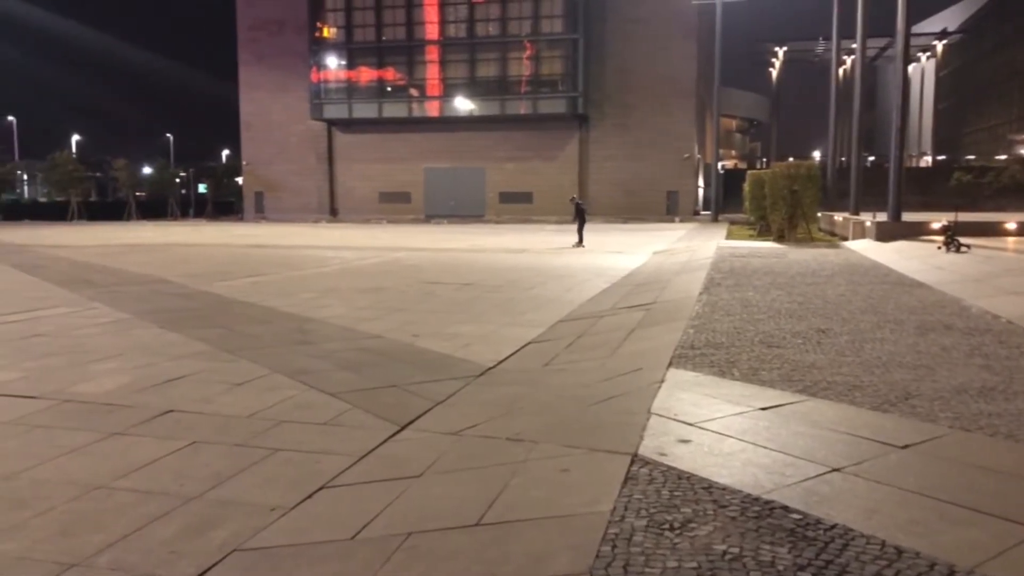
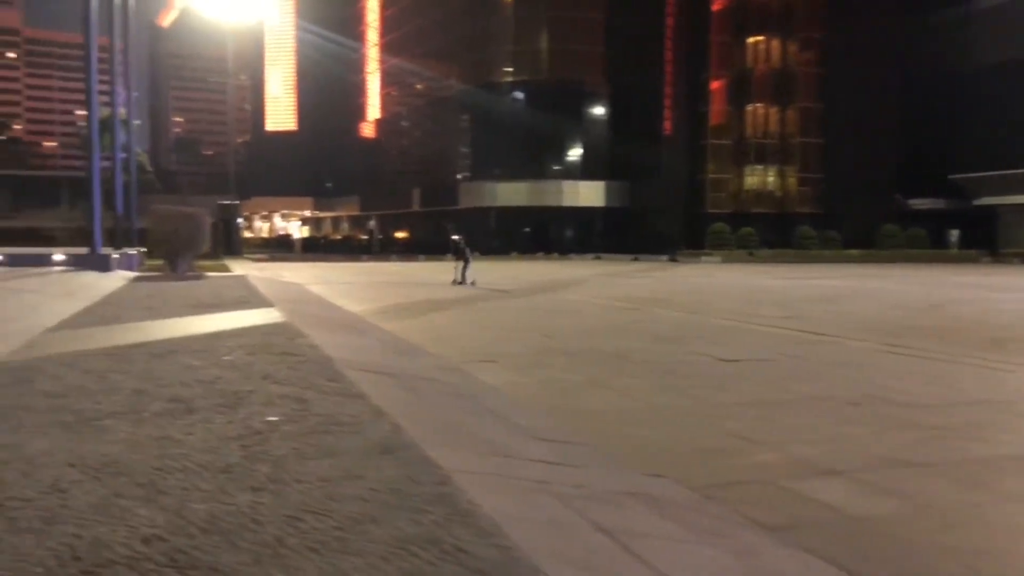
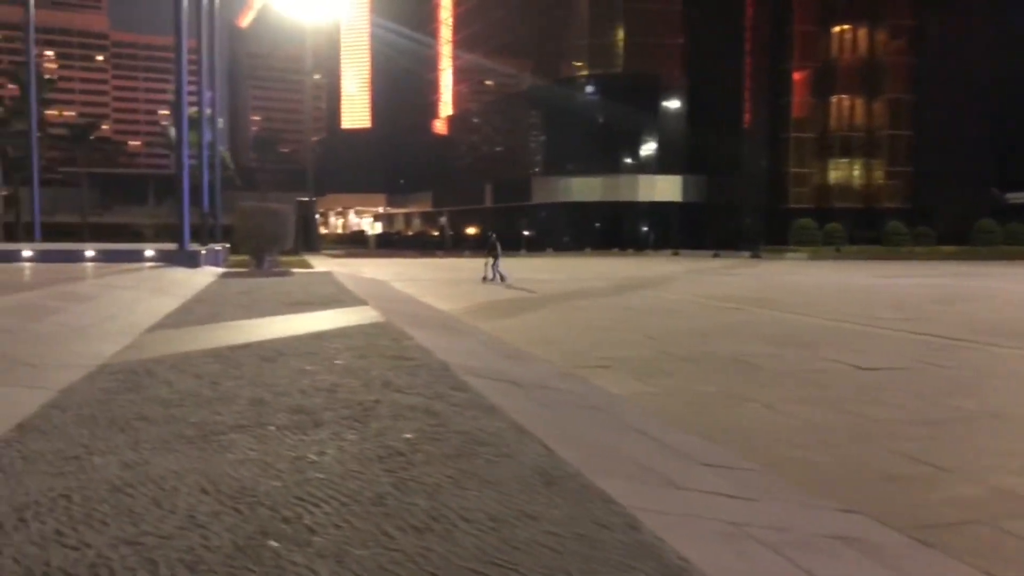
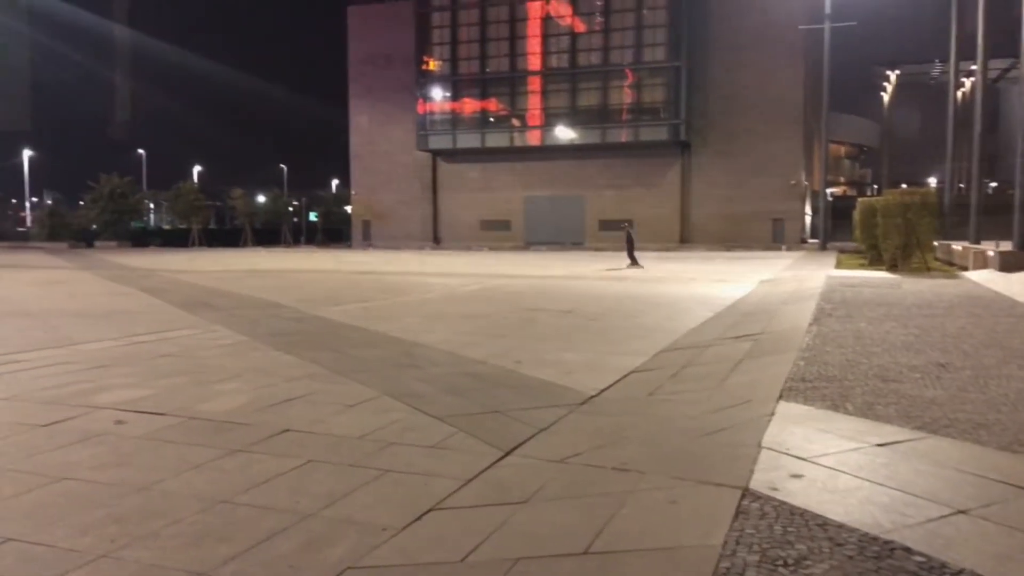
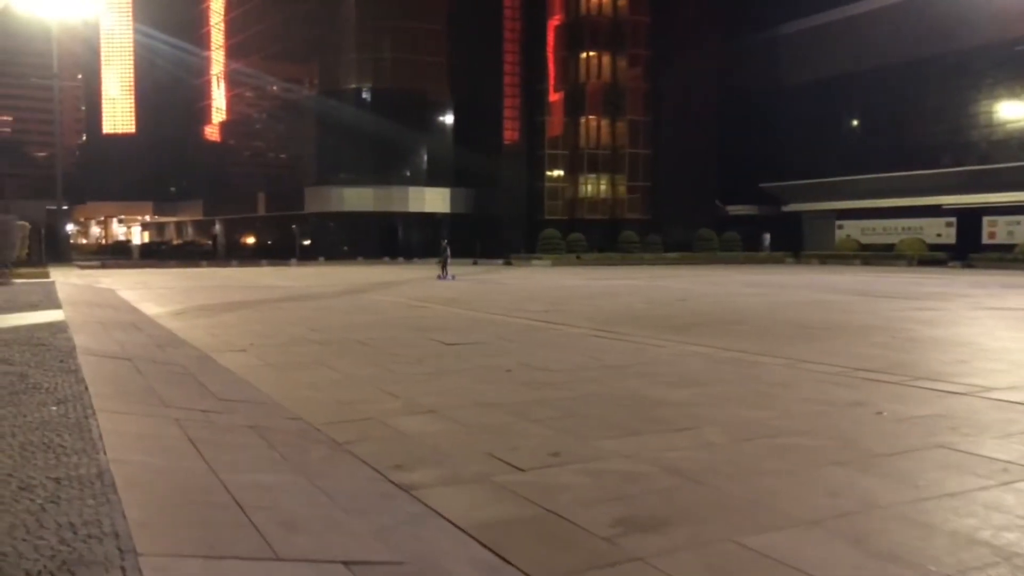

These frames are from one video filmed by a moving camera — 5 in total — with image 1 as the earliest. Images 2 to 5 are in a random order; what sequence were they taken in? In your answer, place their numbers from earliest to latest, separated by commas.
4, 5, 2, 3
